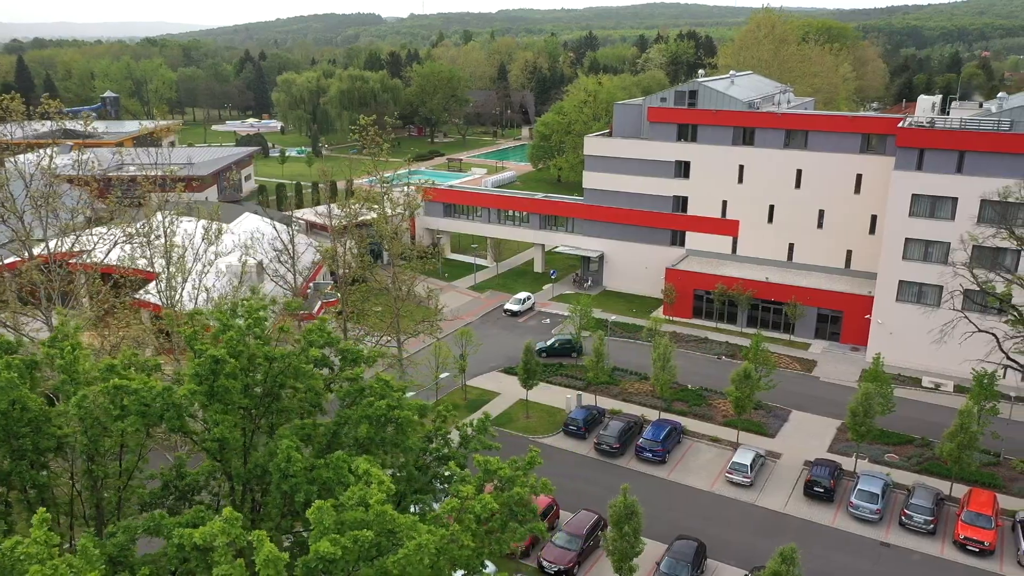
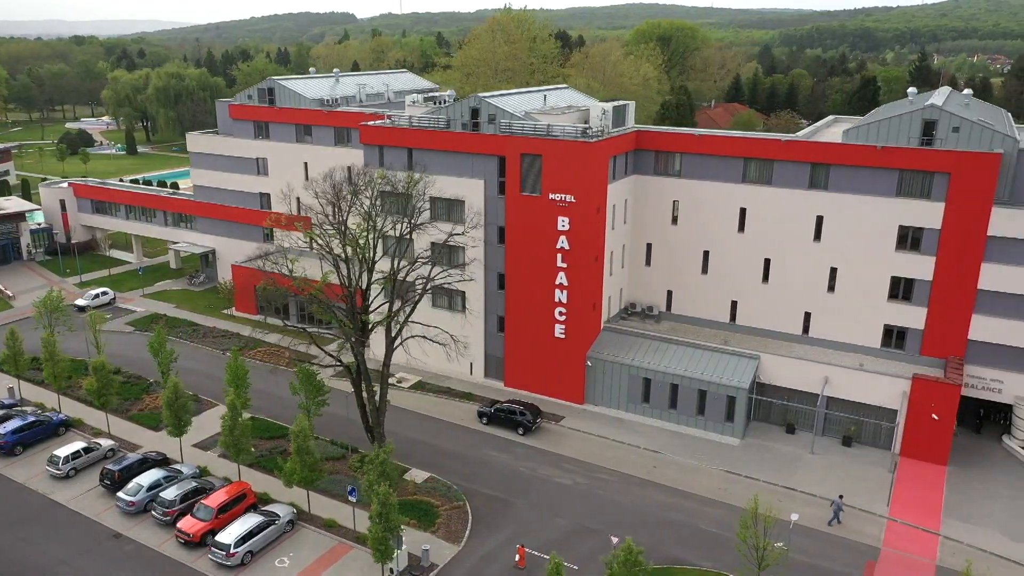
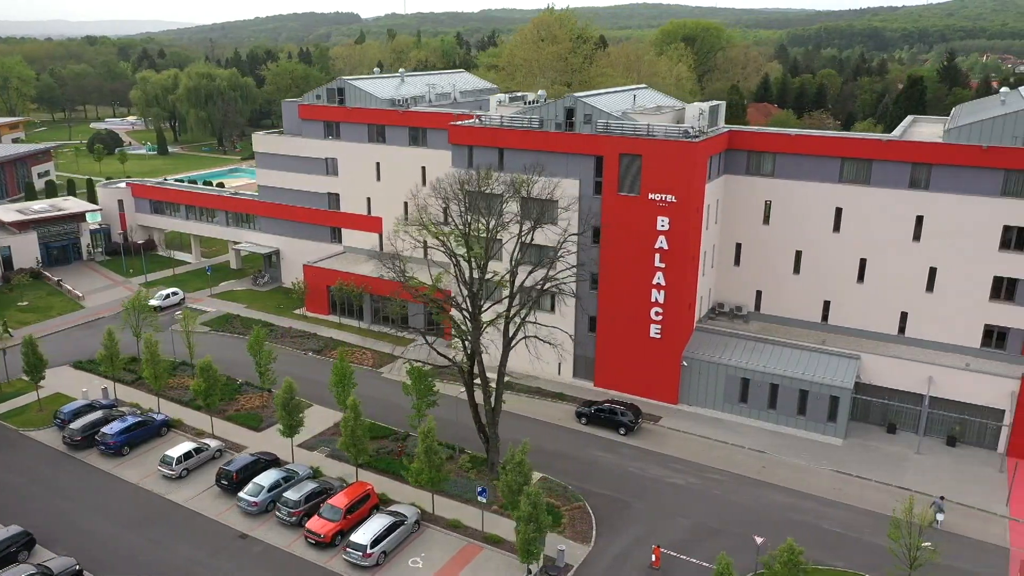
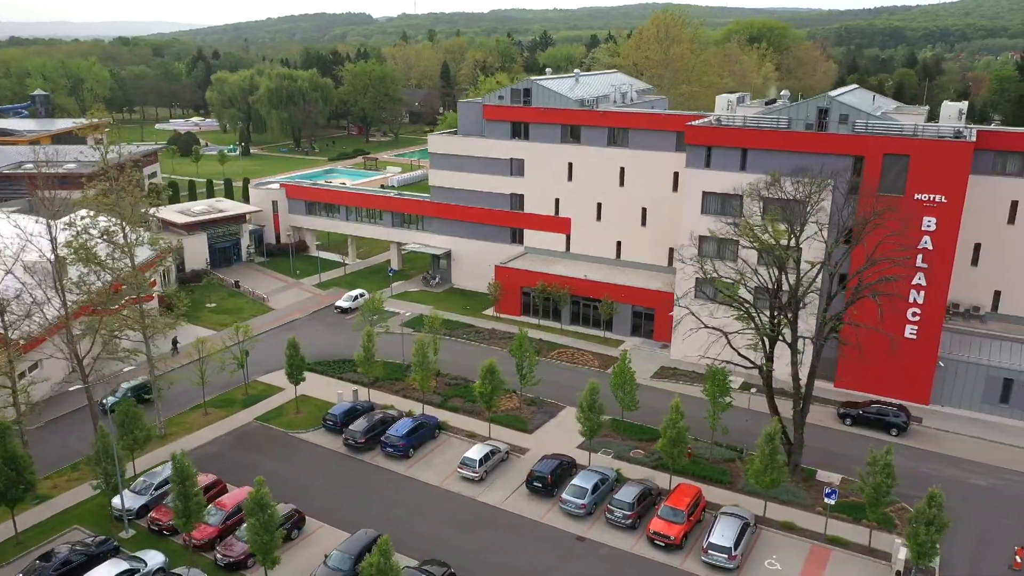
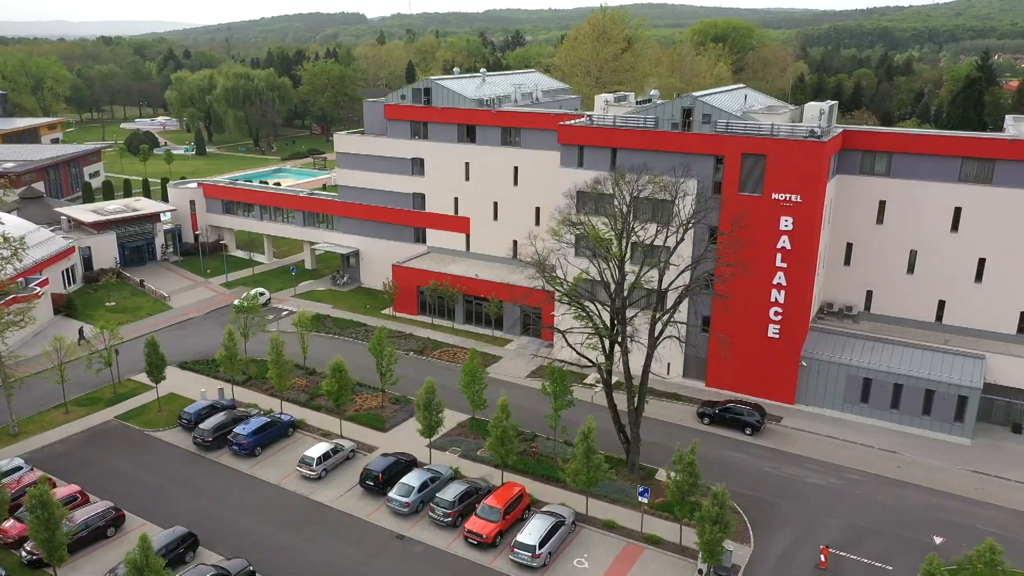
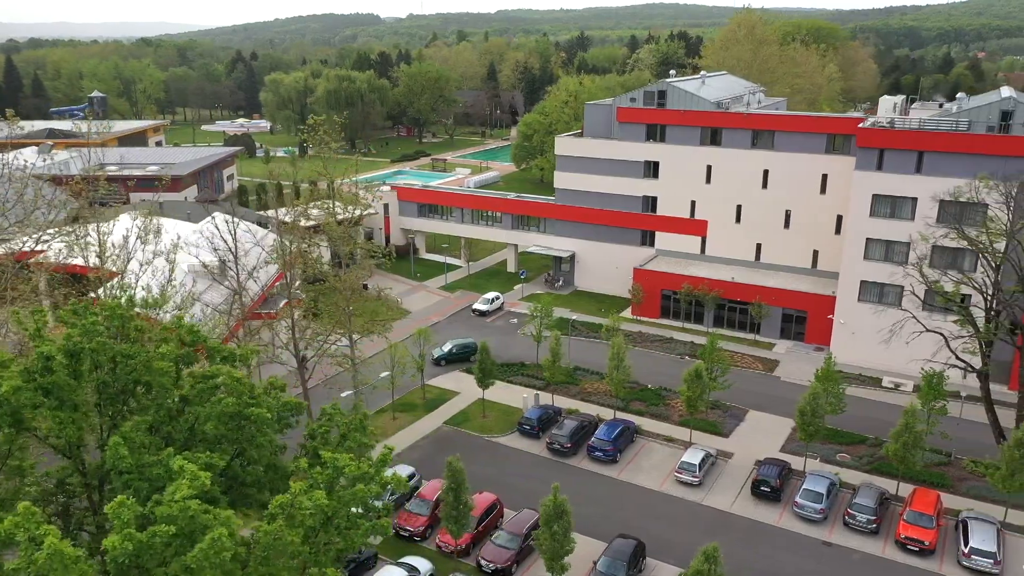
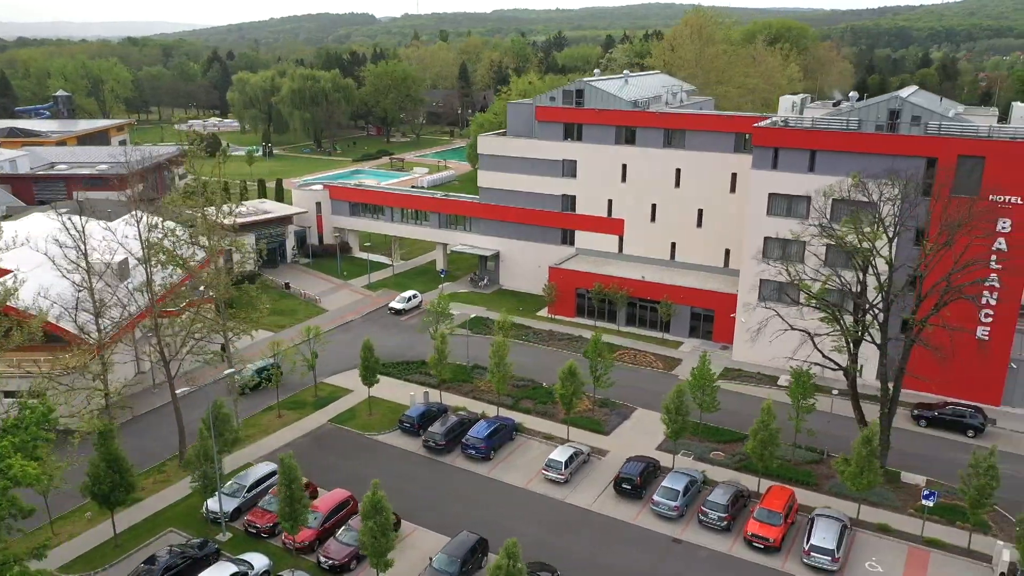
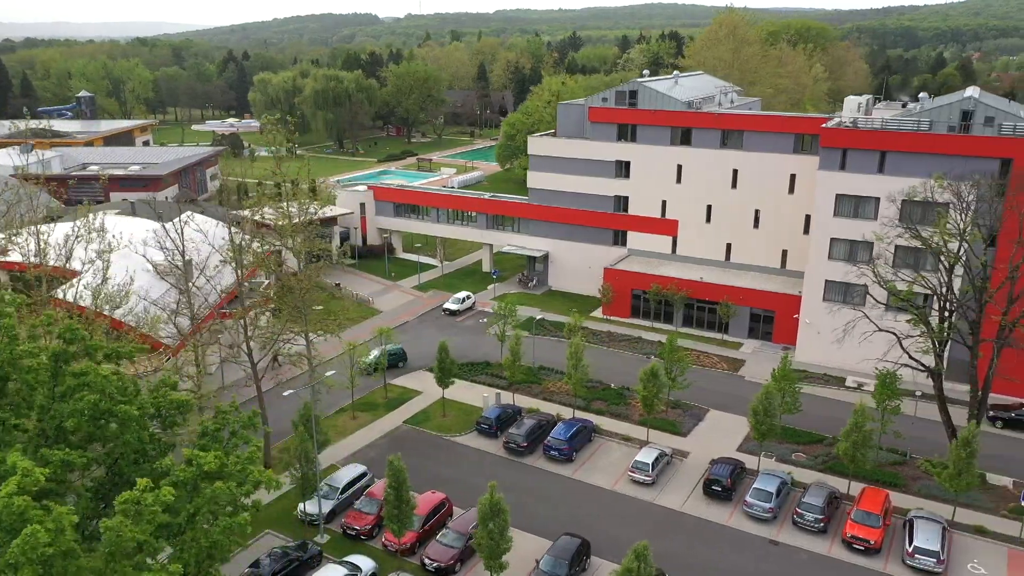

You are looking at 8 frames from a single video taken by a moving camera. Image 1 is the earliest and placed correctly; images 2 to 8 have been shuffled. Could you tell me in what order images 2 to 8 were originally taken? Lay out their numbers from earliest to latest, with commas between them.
6, 8, 7, 4, 5, 3, 2
